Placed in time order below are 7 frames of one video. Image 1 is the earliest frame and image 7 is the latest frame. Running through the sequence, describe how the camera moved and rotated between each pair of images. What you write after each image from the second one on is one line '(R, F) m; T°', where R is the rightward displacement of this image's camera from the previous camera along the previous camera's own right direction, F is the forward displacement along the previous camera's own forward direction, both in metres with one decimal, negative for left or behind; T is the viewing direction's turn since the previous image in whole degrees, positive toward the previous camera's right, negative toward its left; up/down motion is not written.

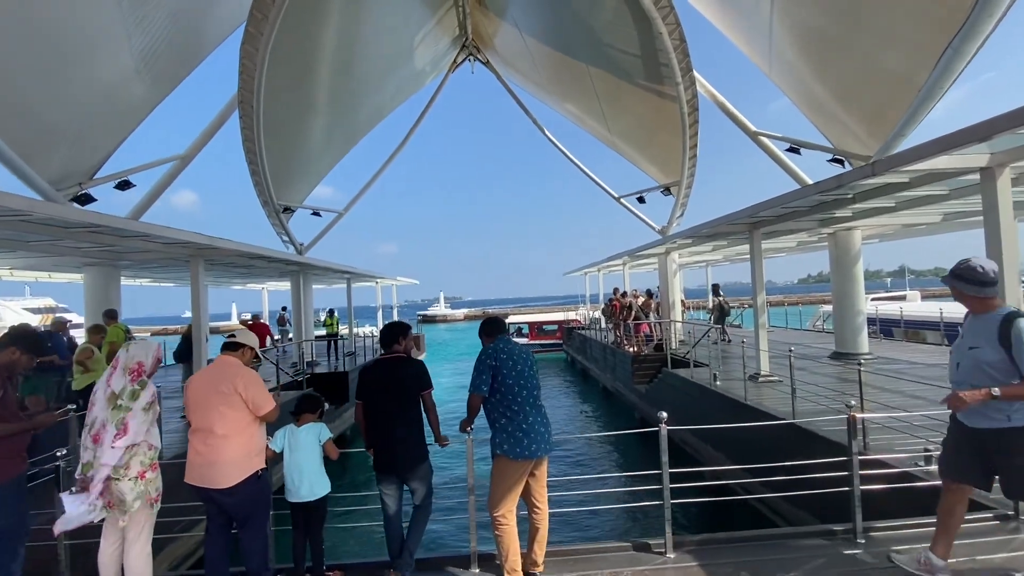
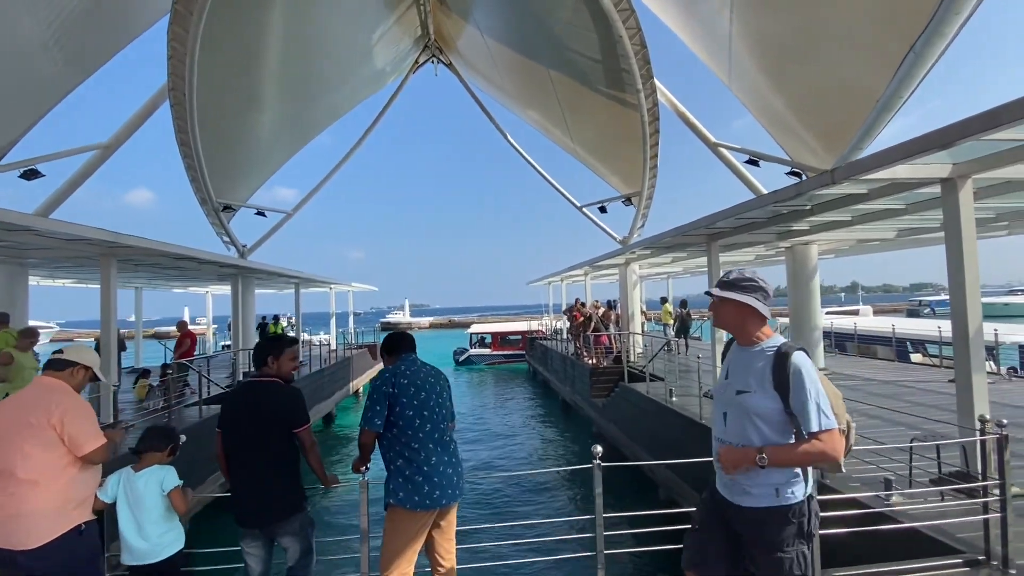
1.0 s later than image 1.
(+0.4, +0.6) m; +4°
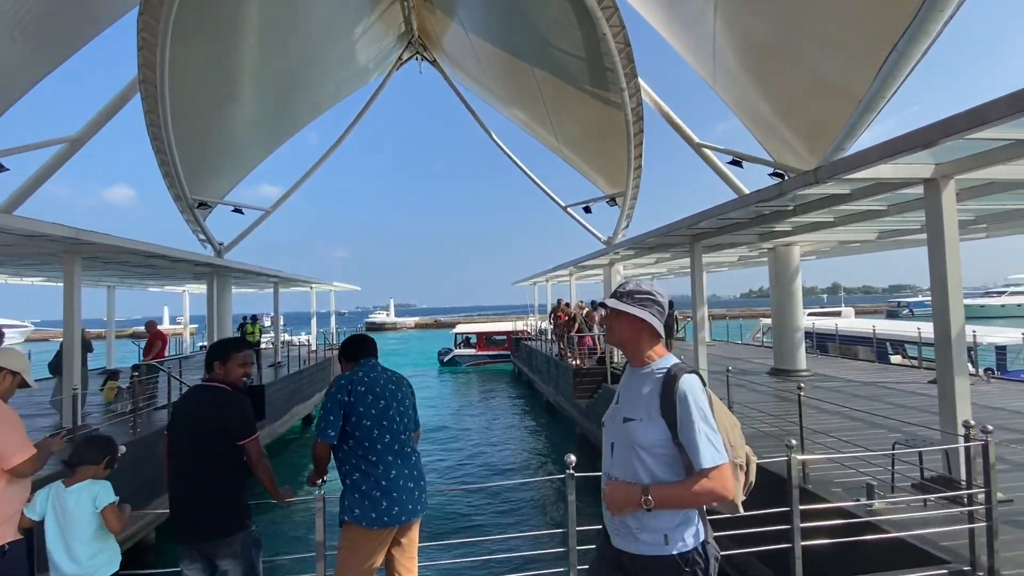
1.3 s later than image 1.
(+0.1, +0.2) m; +2°
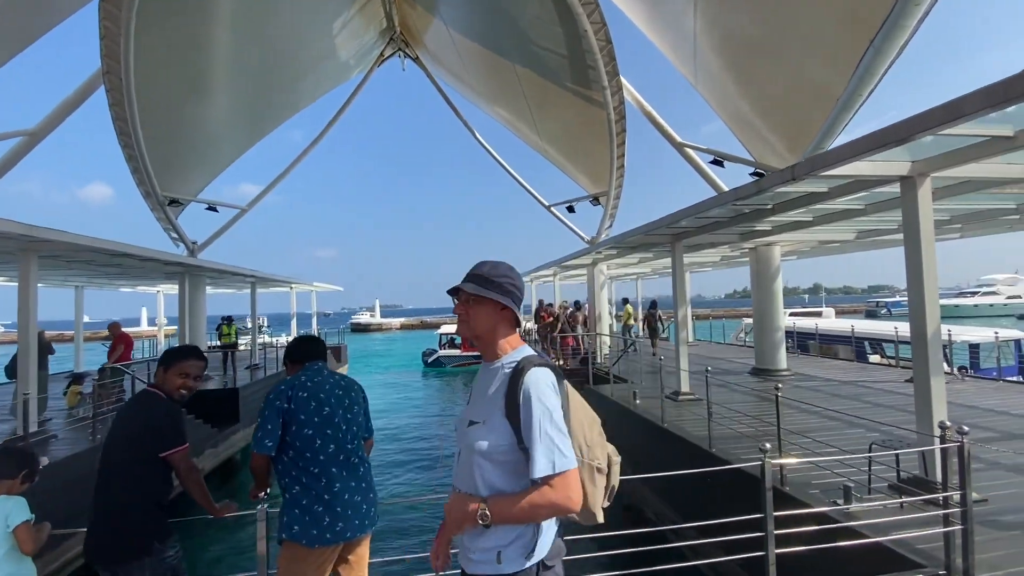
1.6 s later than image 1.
(+0.2, +0.2) m; +2°
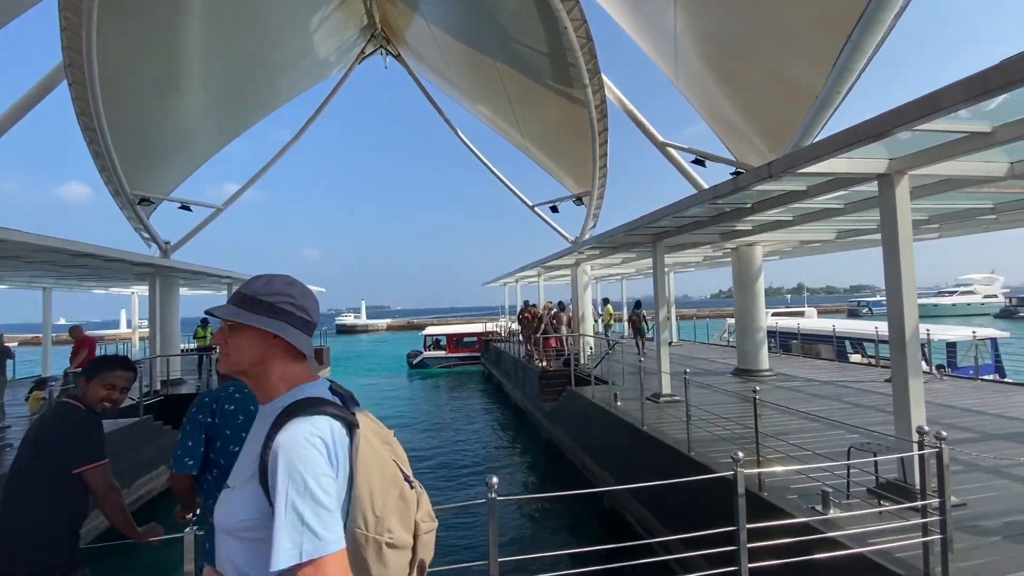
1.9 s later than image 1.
(+0.2, +0.2) m; +1°
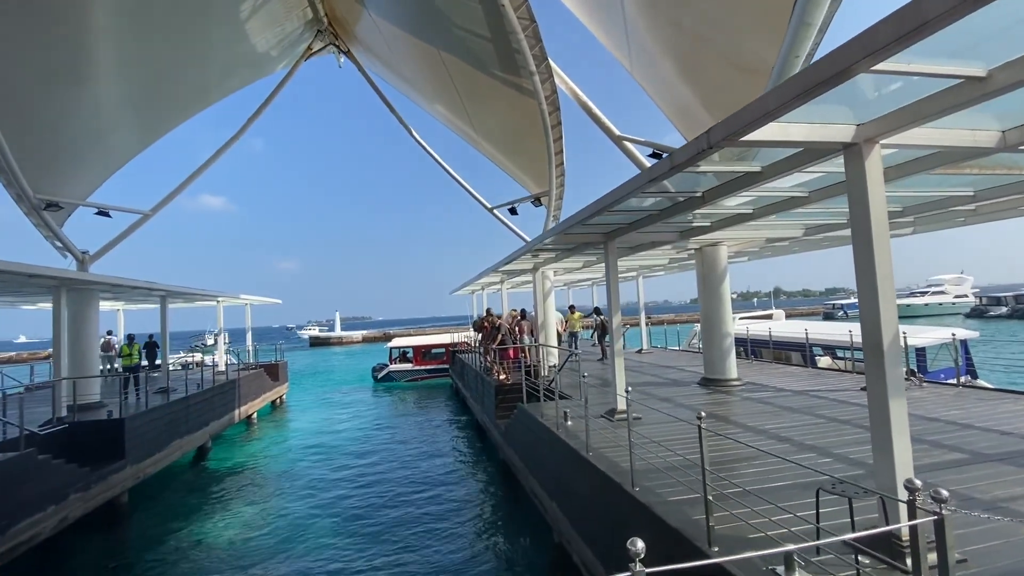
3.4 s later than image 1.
(+0.9, +1.1) m; +2°
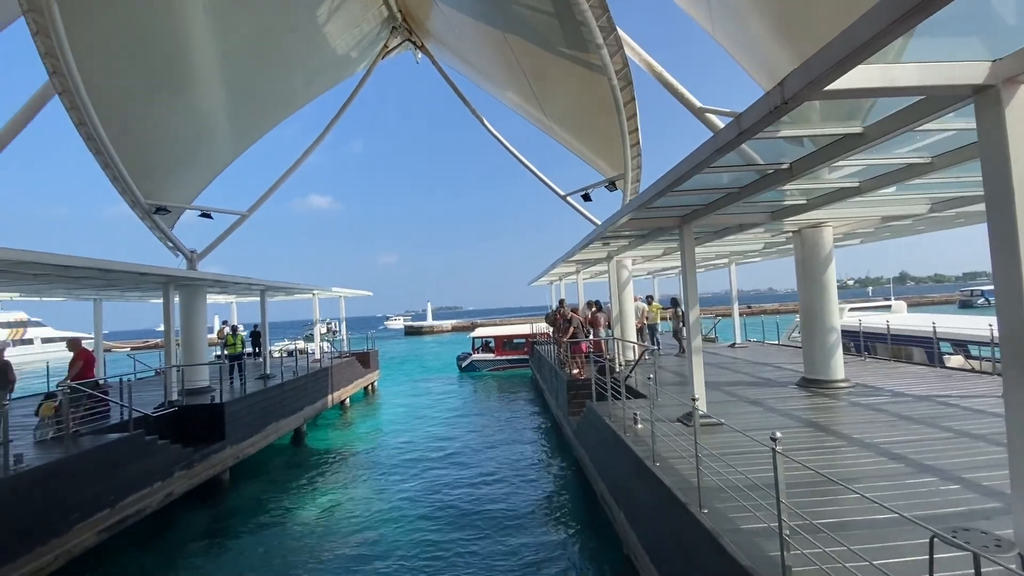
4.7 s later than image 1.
(+0.4, +0.5) m; -10°
